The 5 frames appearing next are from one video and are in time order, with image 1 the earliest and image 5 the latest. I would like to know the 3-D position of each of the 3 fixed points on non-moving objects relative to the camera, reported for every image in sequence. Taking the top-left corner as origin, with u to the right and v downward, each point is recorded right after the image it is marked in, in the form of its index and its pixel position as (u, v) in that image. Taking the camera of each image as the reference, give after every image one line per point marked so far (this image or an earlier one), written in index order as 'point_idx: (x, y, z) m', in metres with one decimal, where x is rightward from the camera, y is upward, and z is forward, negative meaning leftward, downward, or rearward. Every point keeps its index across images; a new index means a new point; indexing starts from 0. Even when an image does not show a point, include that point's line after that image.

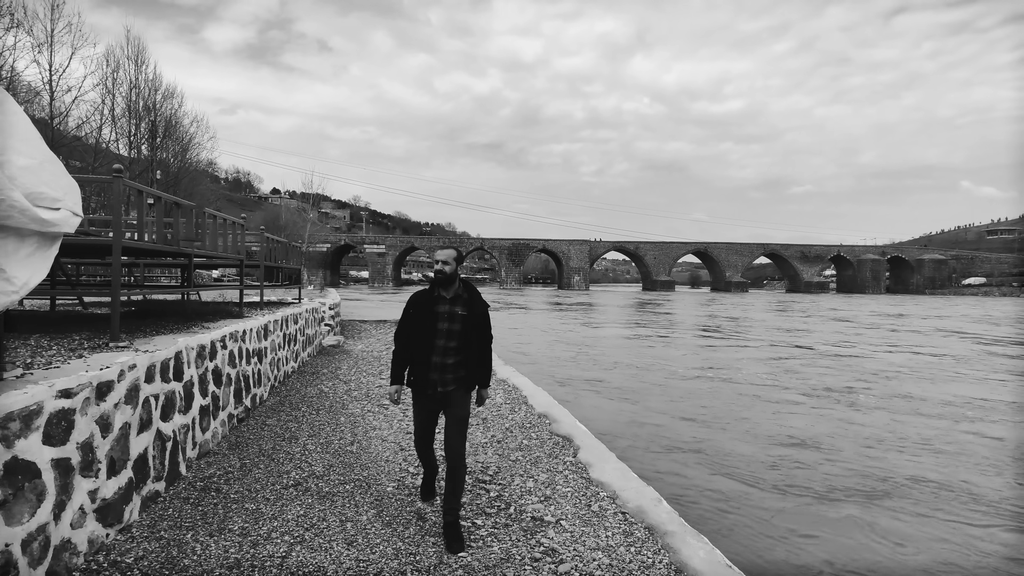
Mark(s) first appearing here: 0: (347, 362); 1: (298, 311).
0: (-2.5, -1.1, +8.6) m
1: (-2.9, -0.3, +7.7) m
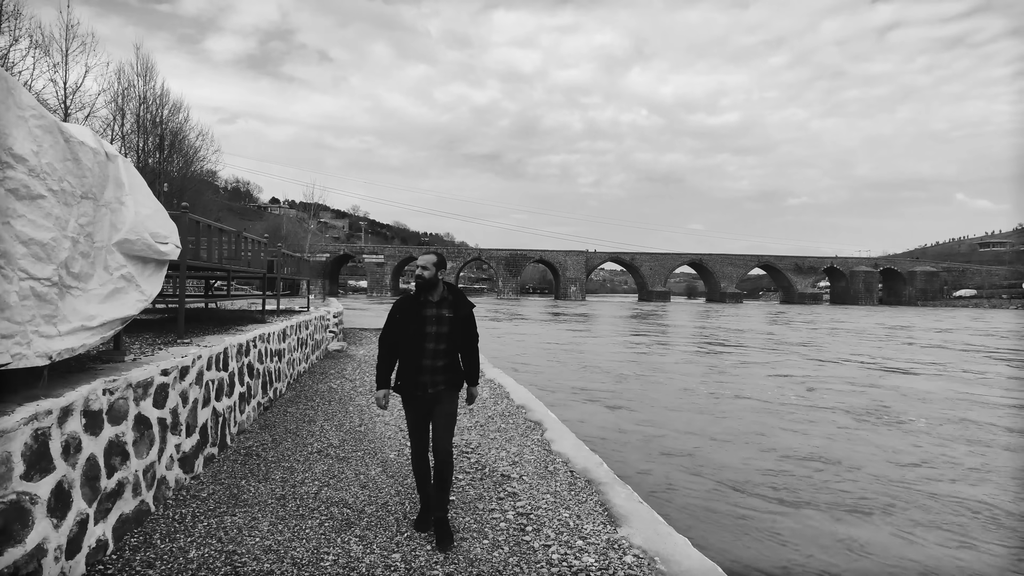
0: (-2.7, -1.2, +9.1) m
1: (-3.1, -0.5, +8.3) m
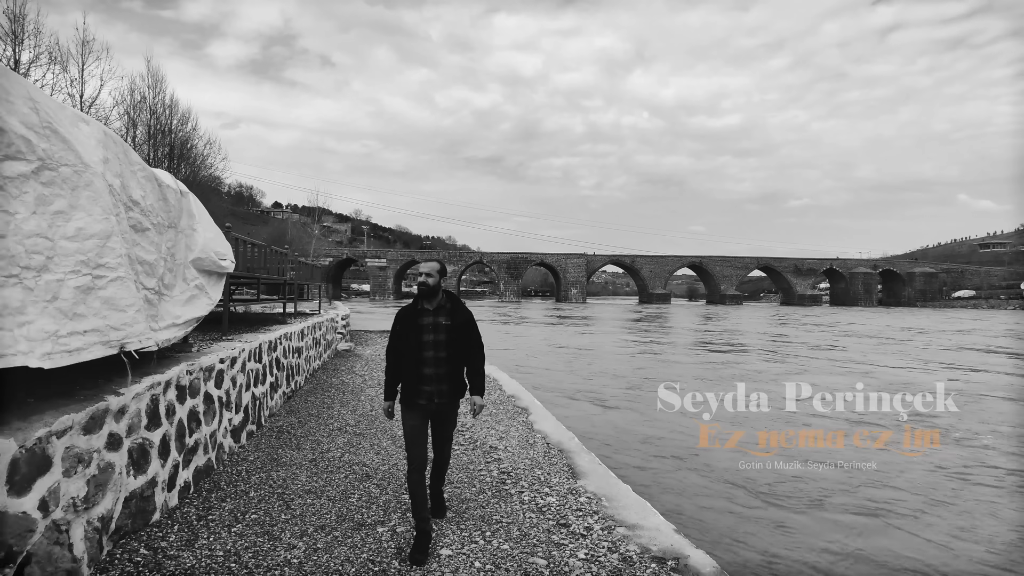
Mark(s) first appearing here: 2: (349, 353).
0: (-2.7, -1.3, +9.6) m
1: (-3.1, -0.5, +8.8) m
2: (-3.3, -1.3, +11.0) m
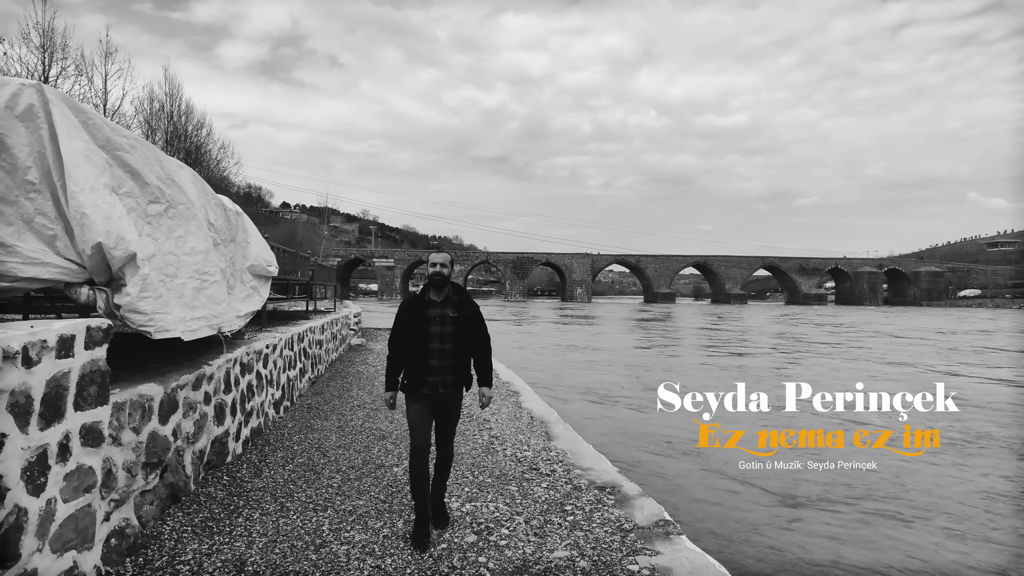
0: (-2.7, -1.3, +10.3) m
1: (-3.1, -0.5, +9.5) m
2: (-3.2, -1.3, +11.6) m
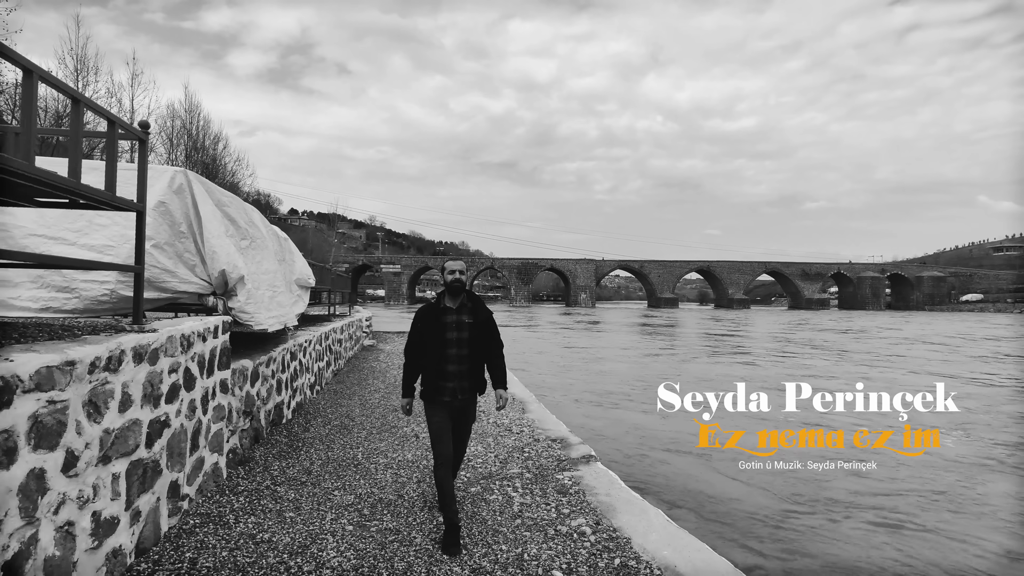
0: (-2.7, -1.4, +11.1) m
1: (-3.1, -0.6, +10.4) m
2: (-3.3, -1.4, +12.5) m
